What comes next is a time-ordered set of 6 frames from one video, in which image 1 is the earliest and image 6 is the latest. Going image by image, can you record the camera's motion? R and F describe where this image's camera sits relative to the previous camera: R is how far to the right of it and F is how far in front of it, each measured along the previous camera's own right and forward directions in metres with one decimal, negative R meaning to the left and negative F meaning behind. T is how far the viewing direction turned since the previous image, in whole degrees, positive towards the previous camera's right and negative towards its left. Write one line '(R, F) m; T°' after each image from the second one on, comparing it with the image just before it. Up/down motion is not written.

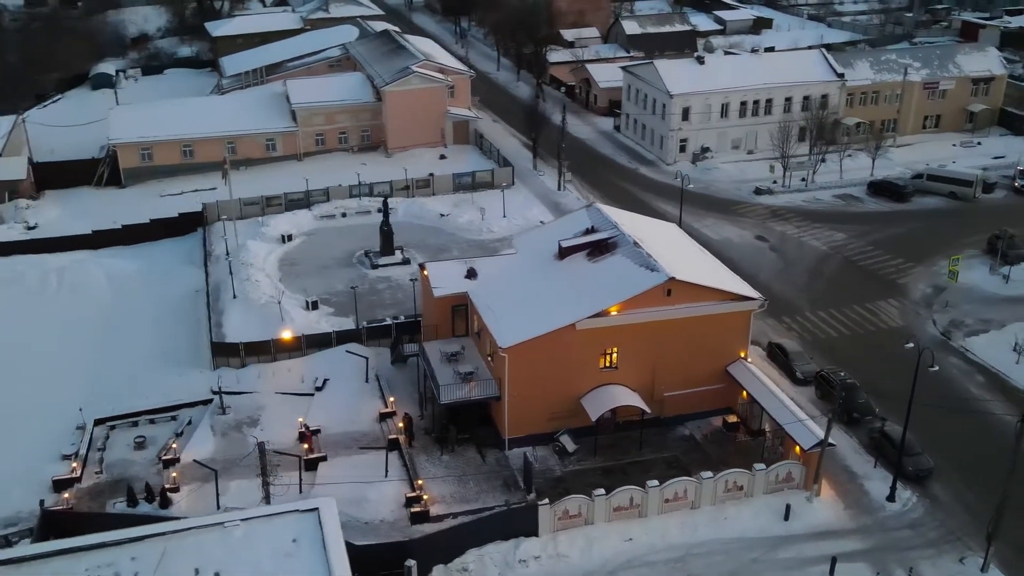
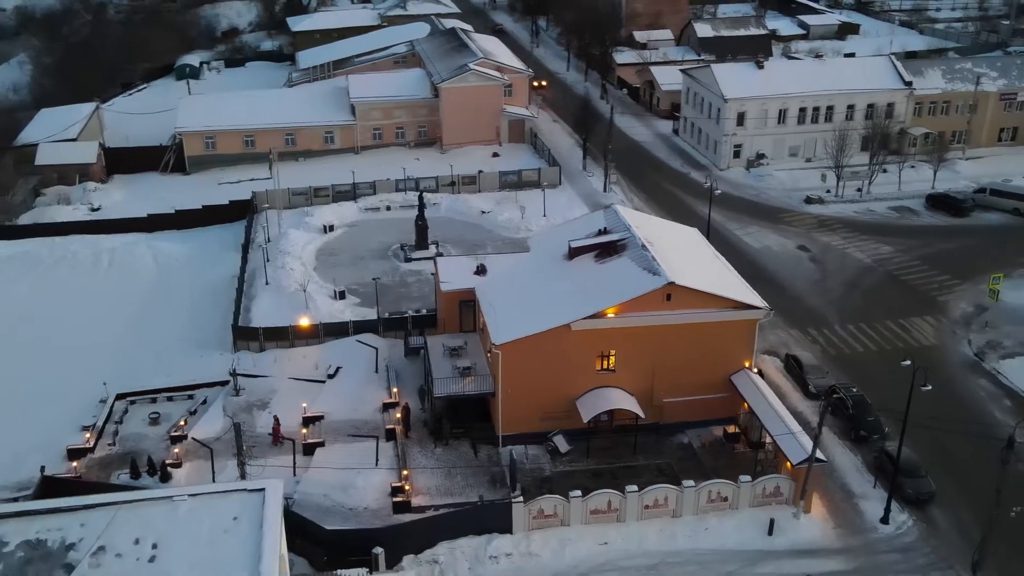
(+2.6, +0.1) m; -6°
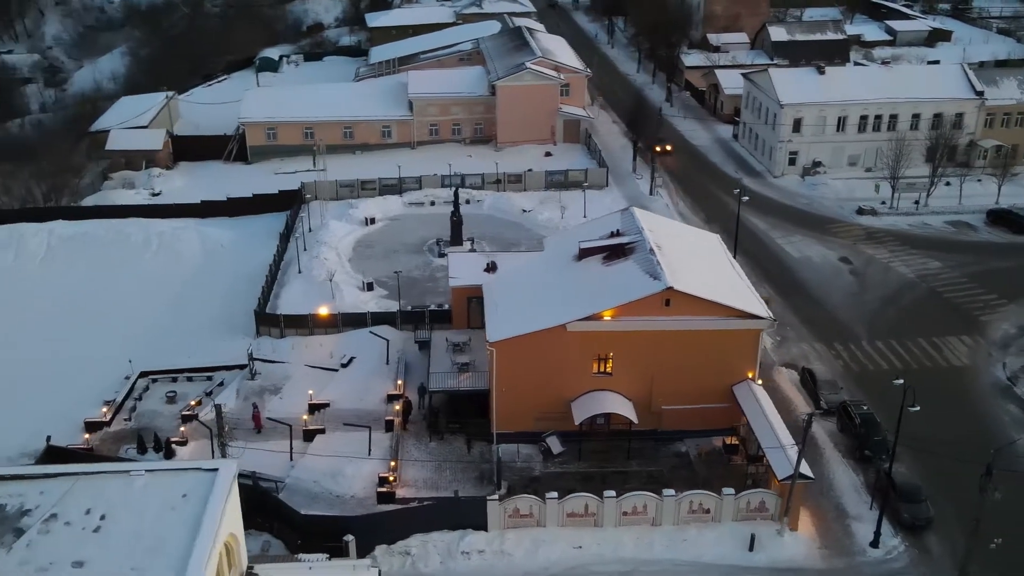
(+2.6, +0.1) m; -6°
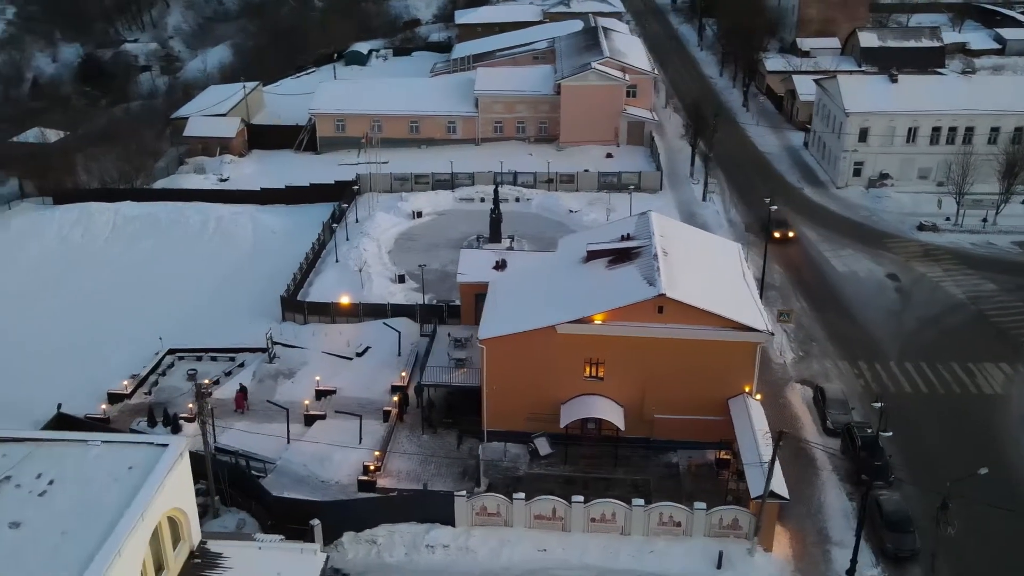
(+3.1, +0.2) m; -7°
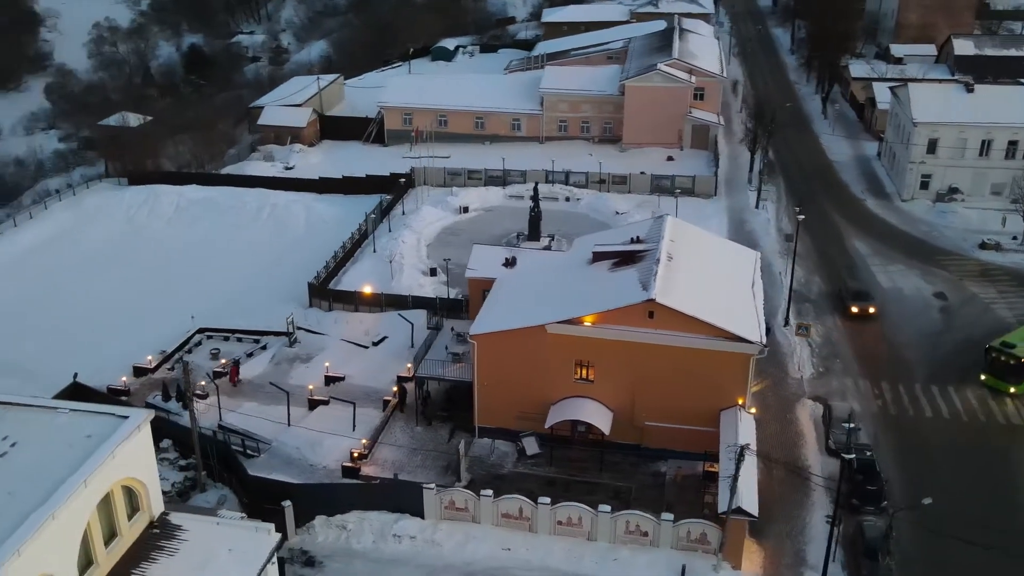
(+3.1, +0.3) m; -7°
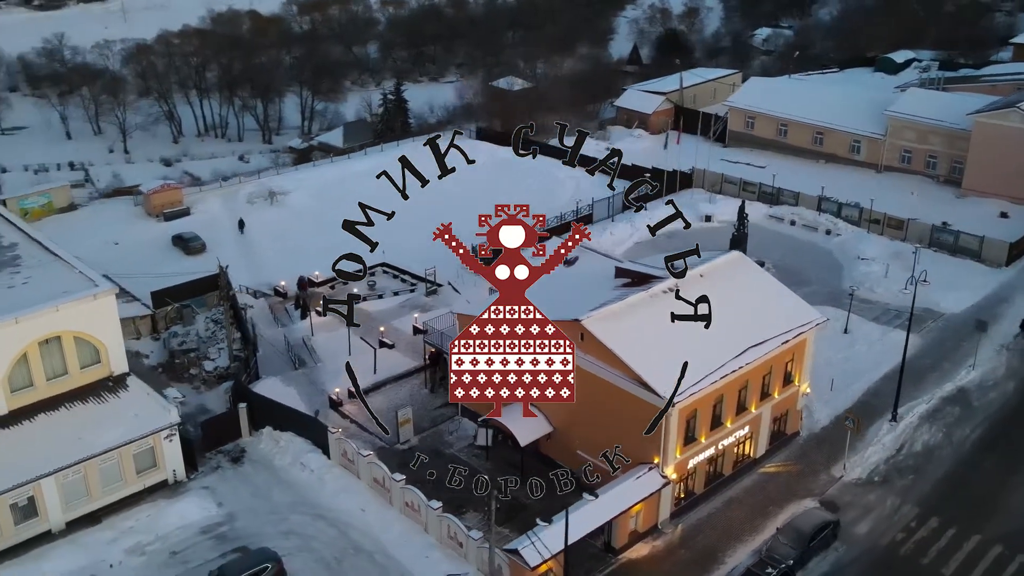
(+13.9, +4.3) m; -32°
